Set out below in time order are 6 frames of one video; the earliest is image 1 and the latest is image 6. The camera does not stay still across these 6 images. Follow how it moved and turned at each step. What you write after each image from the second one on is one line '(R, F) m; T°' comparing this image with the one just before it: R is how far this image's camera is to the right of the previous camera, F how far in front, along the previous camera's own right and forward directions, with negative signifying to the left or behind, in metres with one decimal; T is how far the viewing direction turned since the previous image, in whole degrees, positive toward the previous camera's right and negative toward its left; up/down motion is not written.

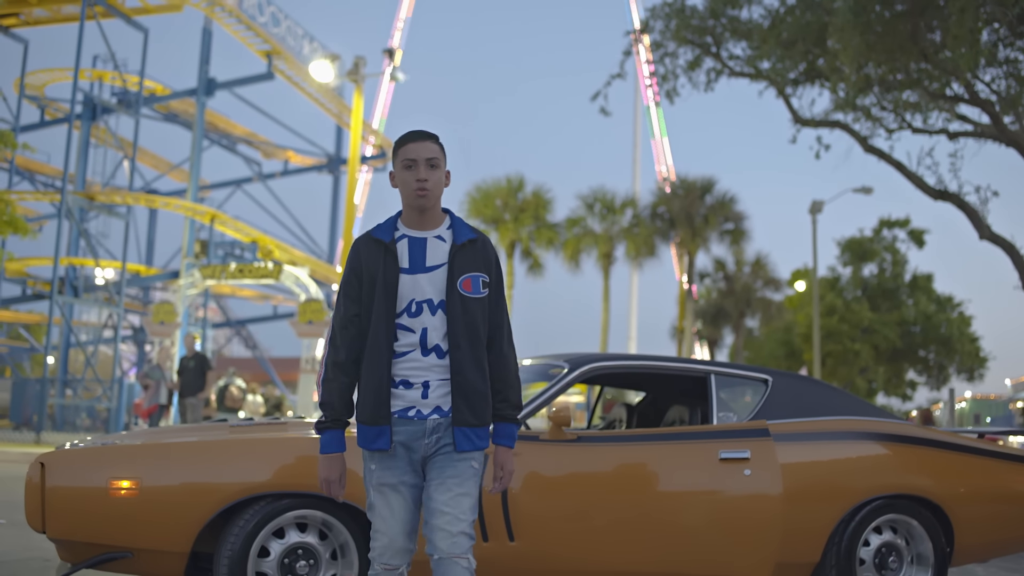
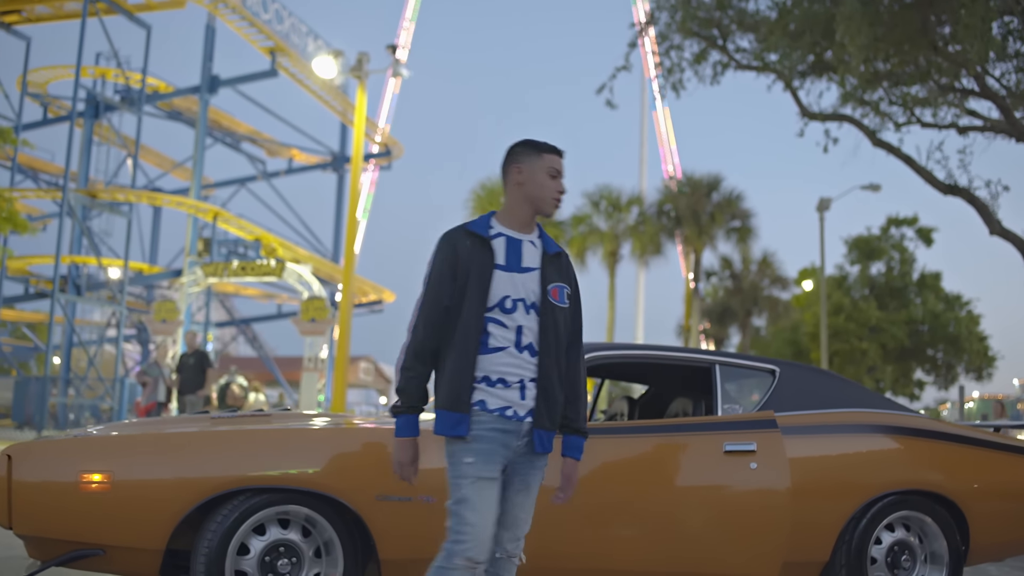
(+0.1, +0.2) m; 0°
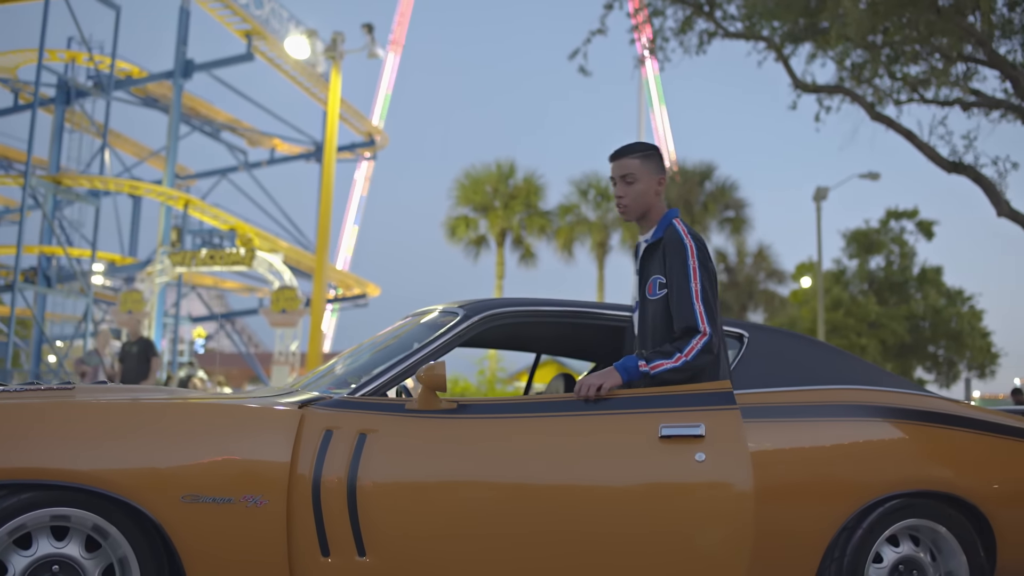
(+0.5, +1.2) m; 0°
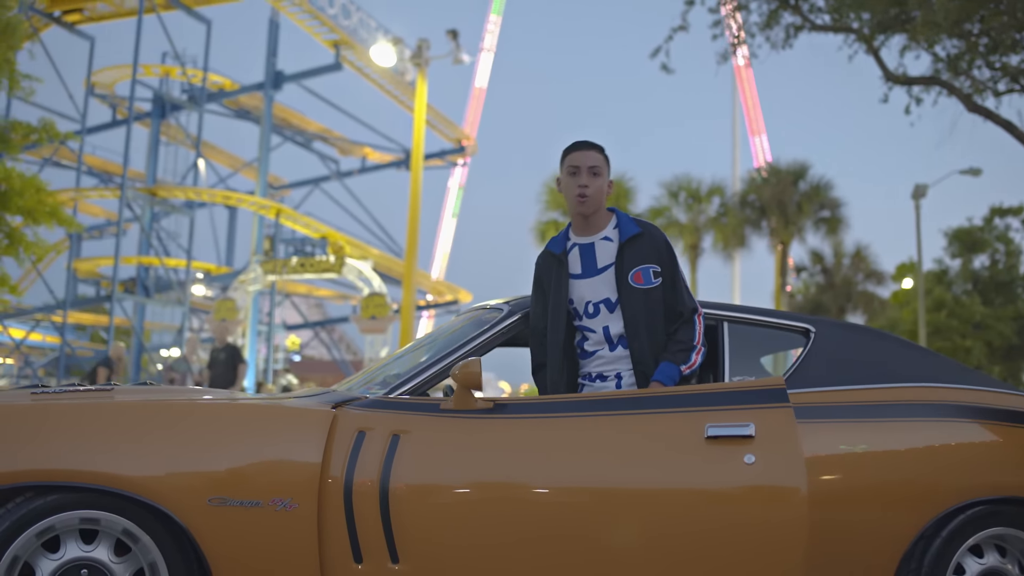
(+0.2, +0.2) m; -6°
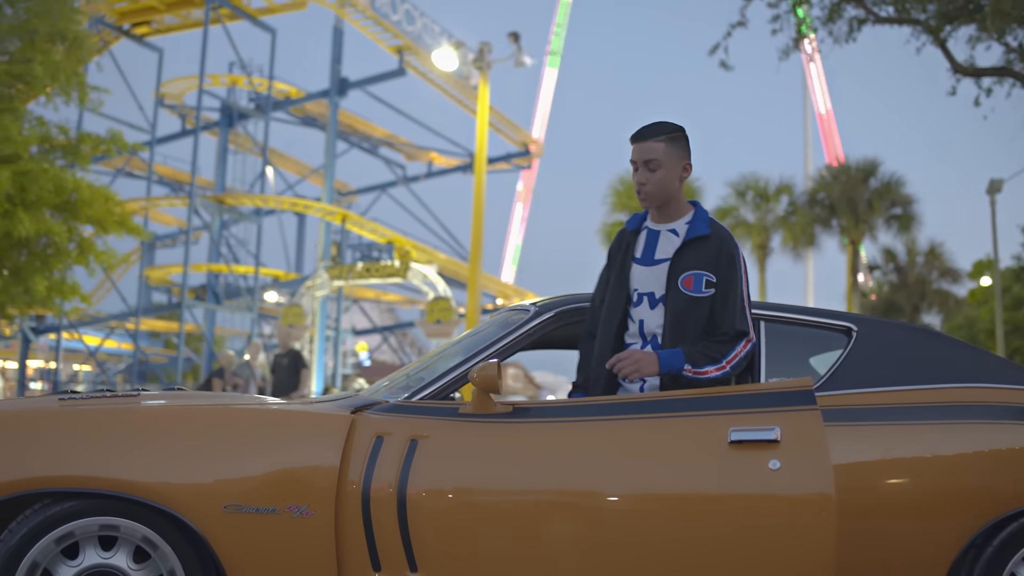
(+0.2, +0.1) m; -4°
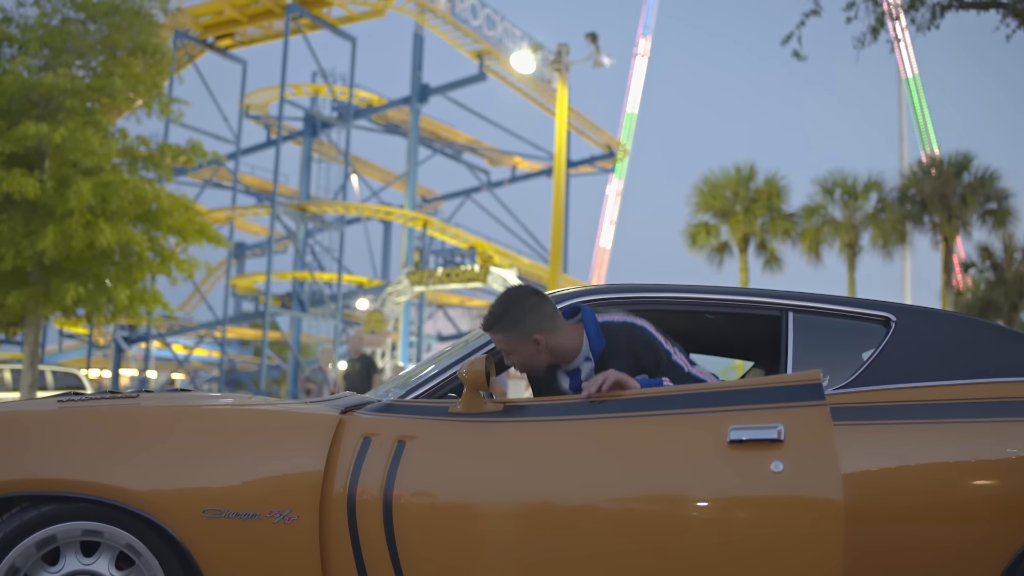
(+0.3, +0.3) m; -5°
